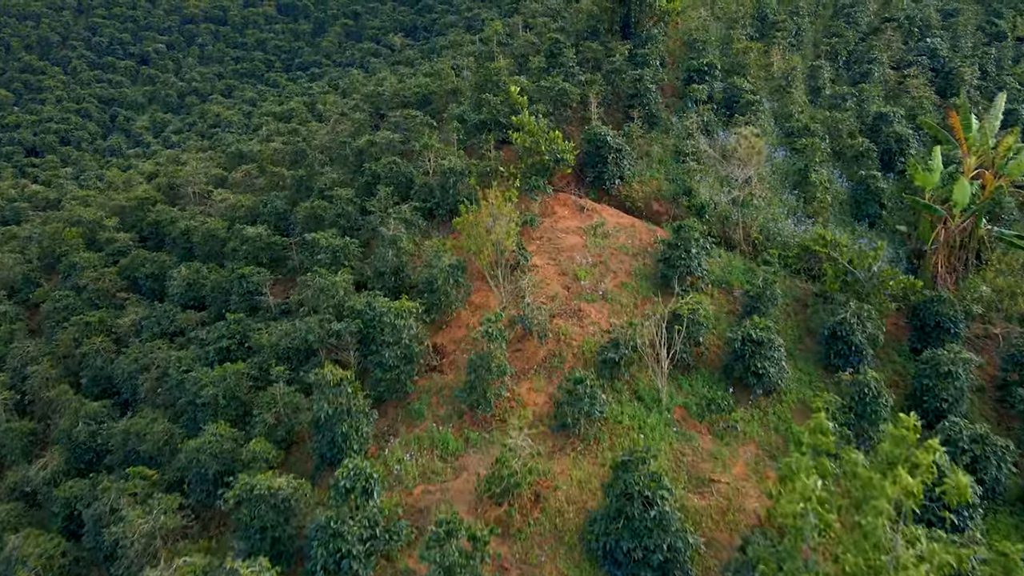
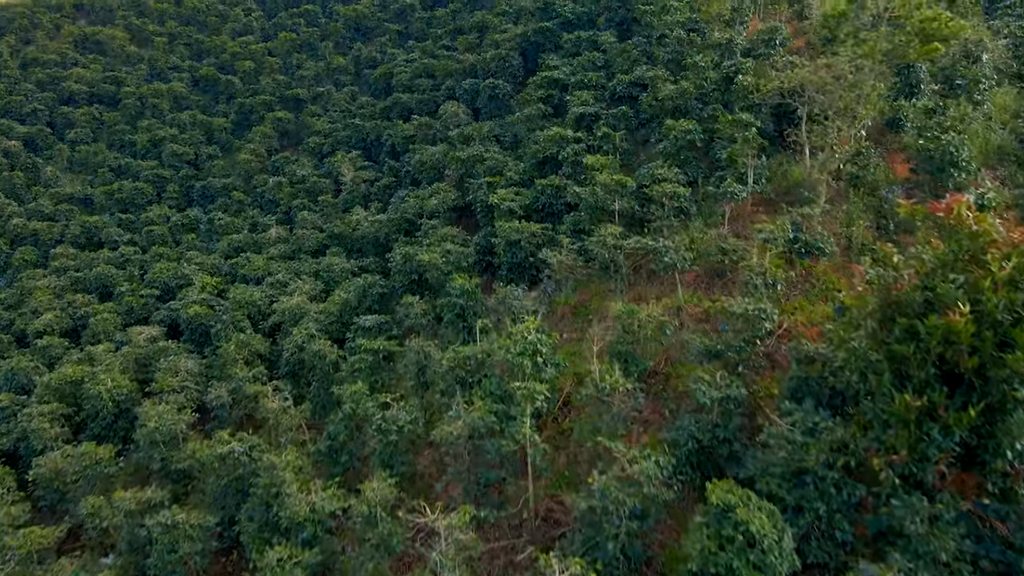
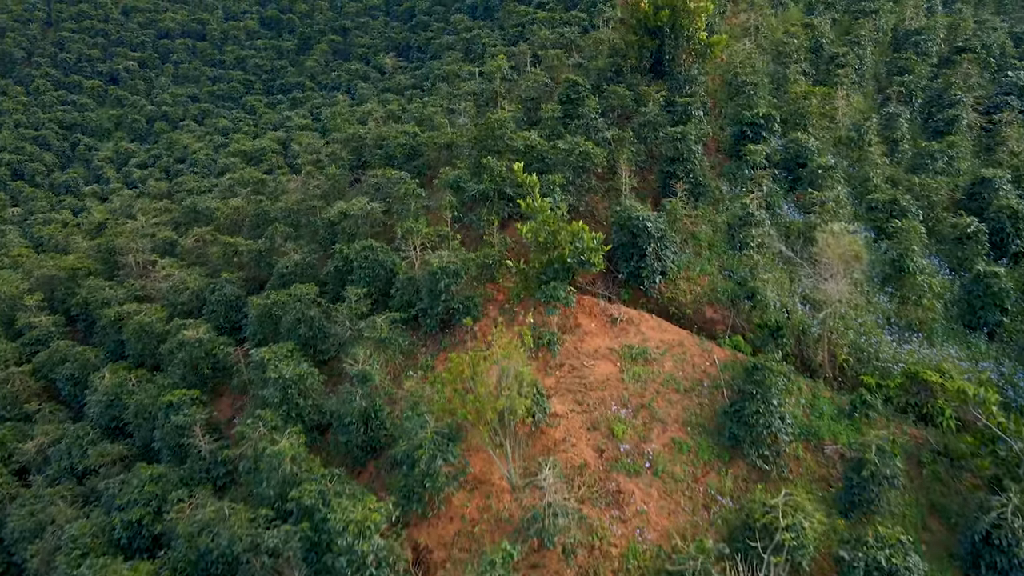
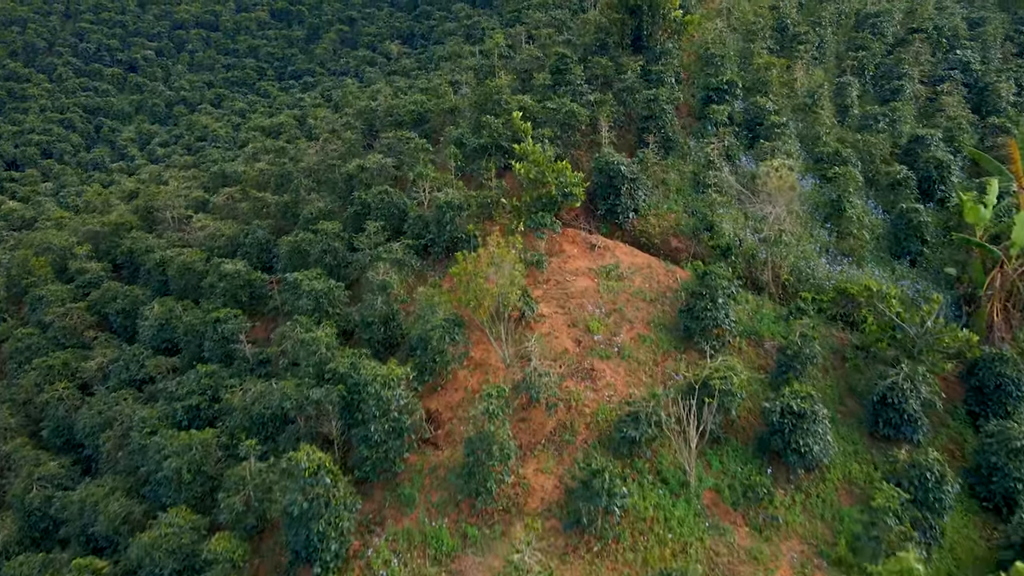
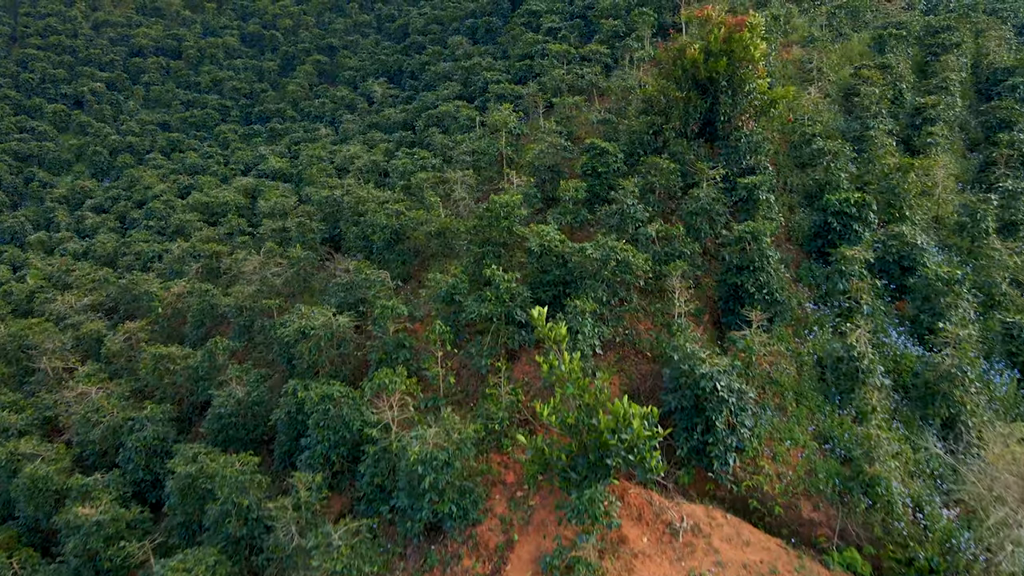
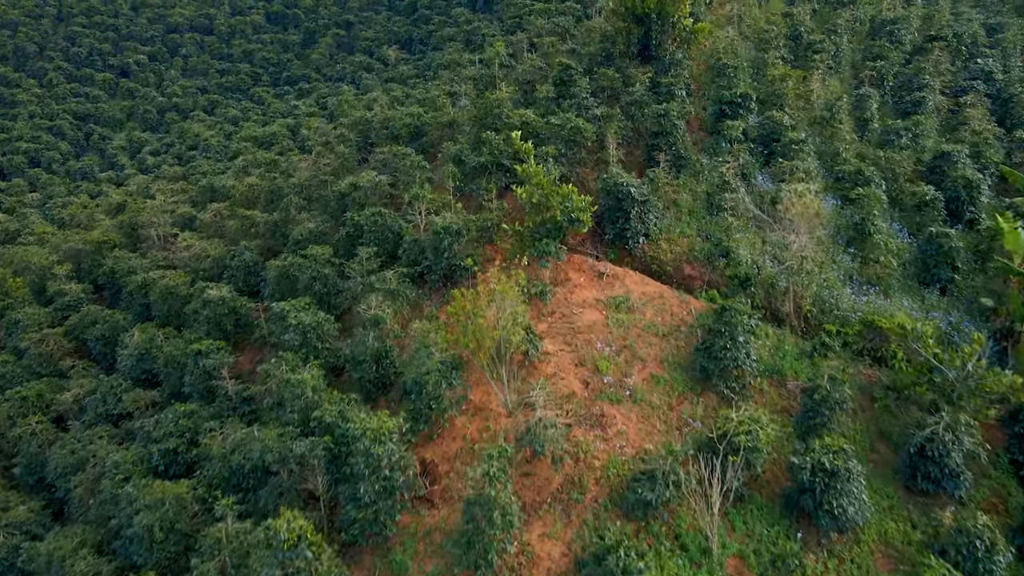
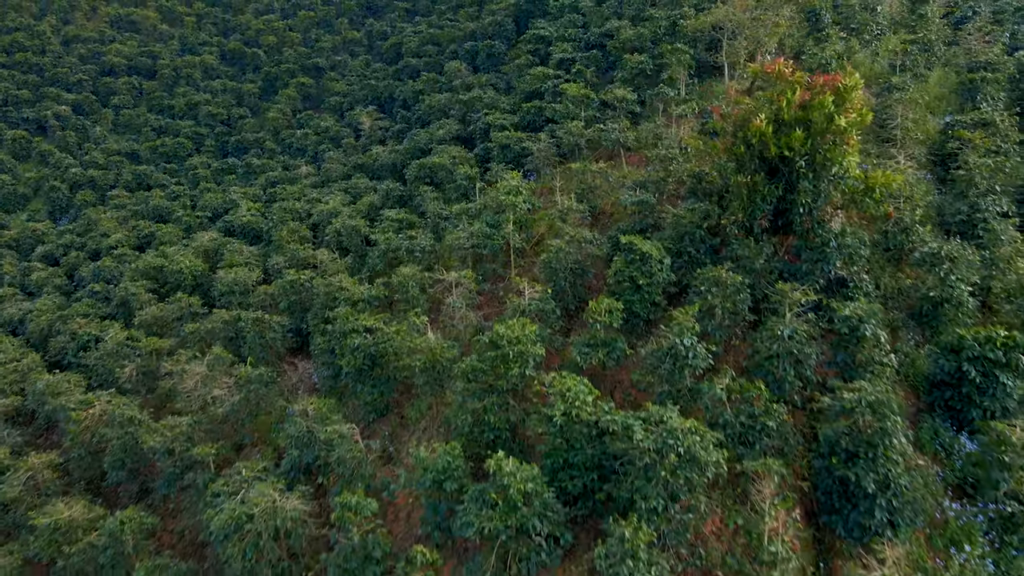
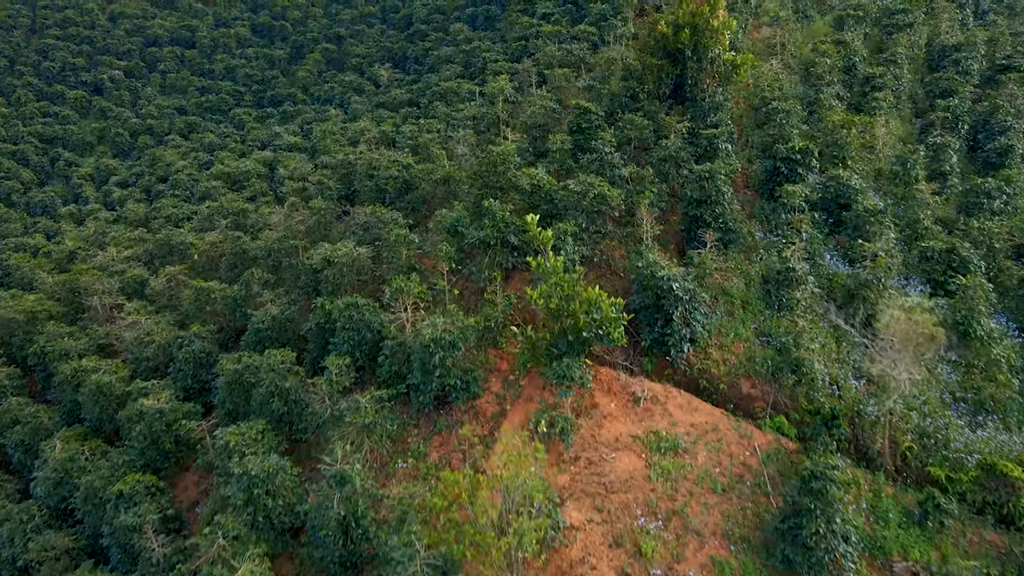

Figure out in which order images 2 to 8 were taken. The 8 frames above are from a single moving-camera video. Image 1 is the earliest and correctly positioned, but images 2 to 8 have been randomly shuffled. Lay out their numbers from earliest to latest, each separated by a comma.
4, 6, 3, 8, 5, 7, 2
